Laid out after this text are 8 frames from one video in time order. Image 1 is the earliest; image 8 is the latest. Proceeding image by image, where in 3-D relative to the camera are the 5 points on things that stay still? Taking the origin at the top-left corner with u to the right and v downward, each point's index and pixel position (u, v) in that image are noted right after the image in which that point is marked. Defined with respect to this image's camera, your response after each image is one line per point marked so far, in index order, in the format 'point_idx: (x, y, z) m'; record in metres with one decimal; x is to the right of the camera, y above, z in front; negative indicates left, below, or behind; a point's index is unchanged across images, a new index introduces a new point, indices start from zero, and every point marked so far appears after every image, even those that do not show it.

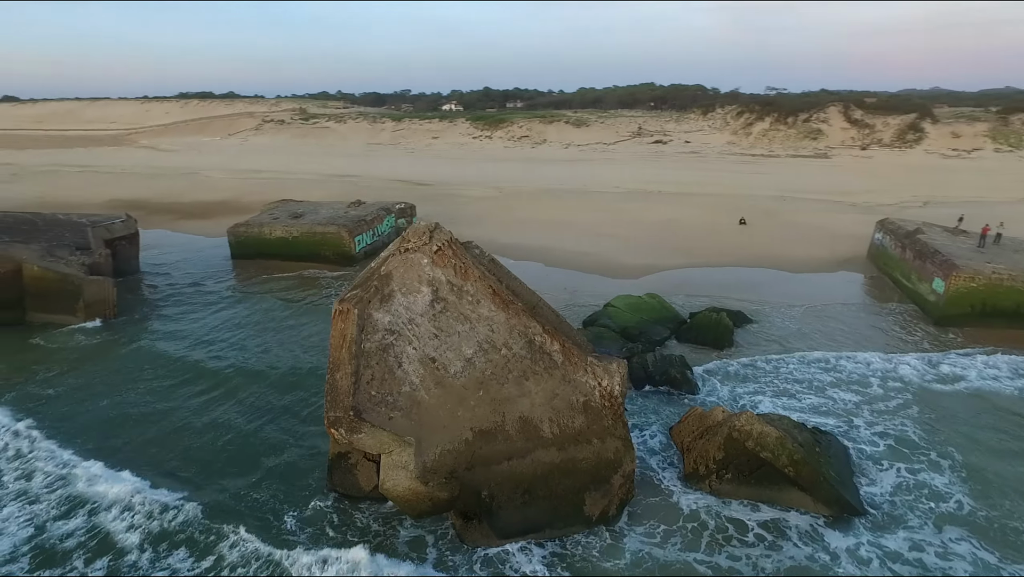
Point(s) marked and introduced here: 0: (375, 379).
0: (-1.1, -0.8, +5.1) m
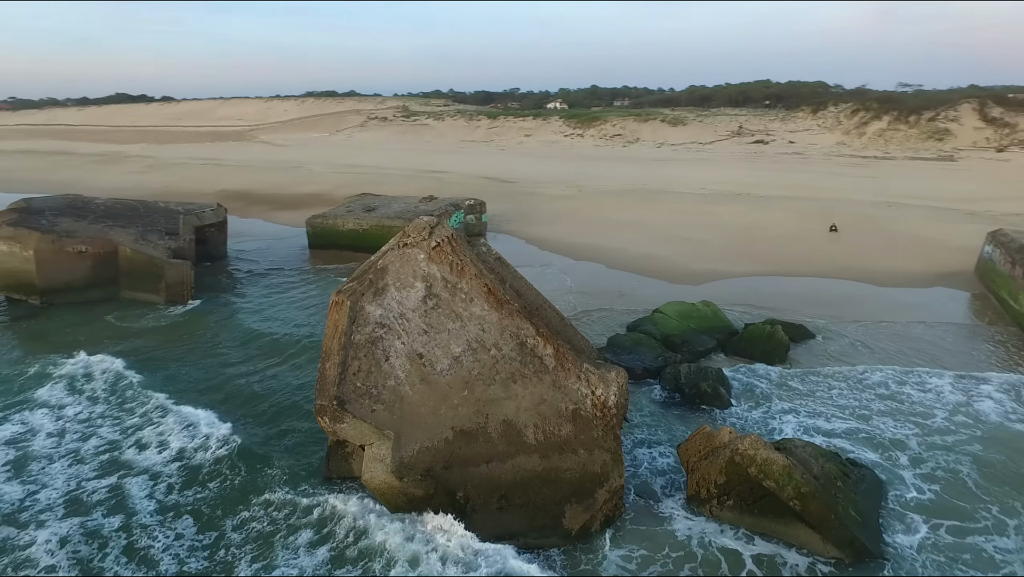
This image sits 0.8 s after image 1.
0: (-1.3, -0.7, +5.2) m
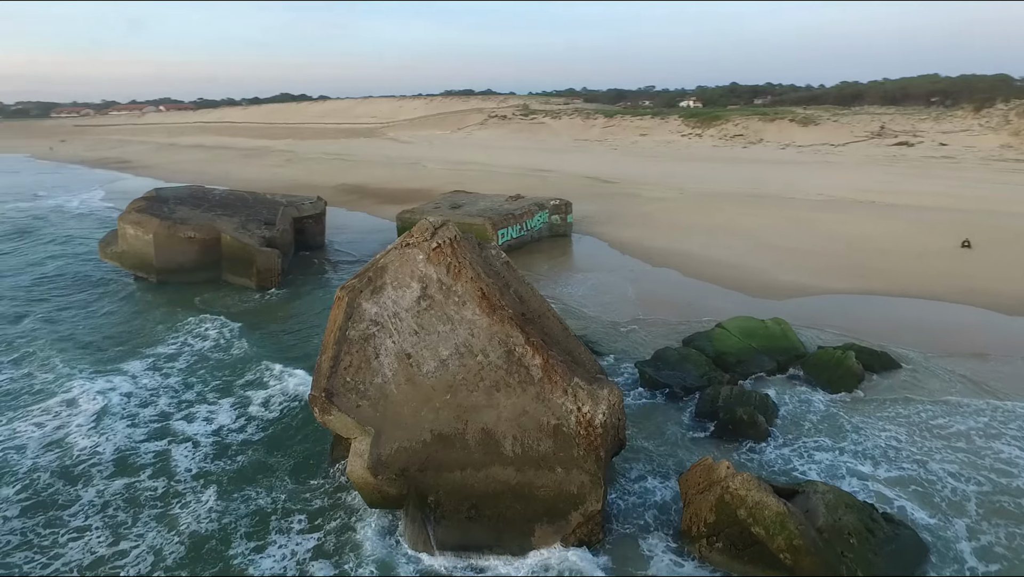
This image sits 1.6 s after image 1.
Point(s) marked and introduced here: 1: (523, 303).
0: (-1.4, -0.7, +5.3) m
1: (+0.1, -0.1, +5.6) m
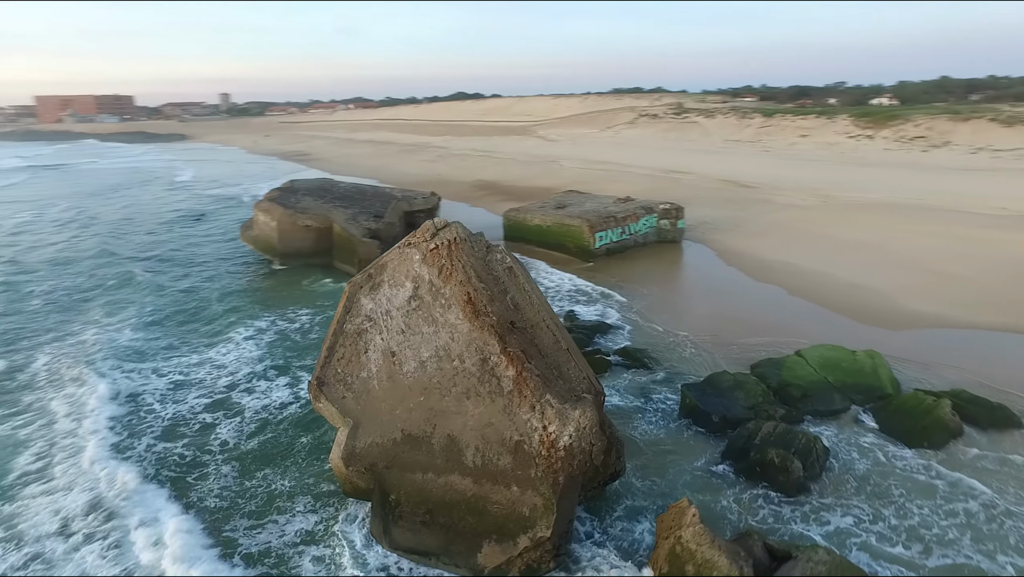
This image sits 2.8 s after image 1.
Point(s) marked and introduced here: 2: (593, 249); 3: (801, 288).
0: (-1.5, -0.6, +5.5) m
1: (0.0, -0.2, +5.4) m
2: (+1.9, +0.9, +14.0) m
3: (+5.5, 0.0, +11.5) m
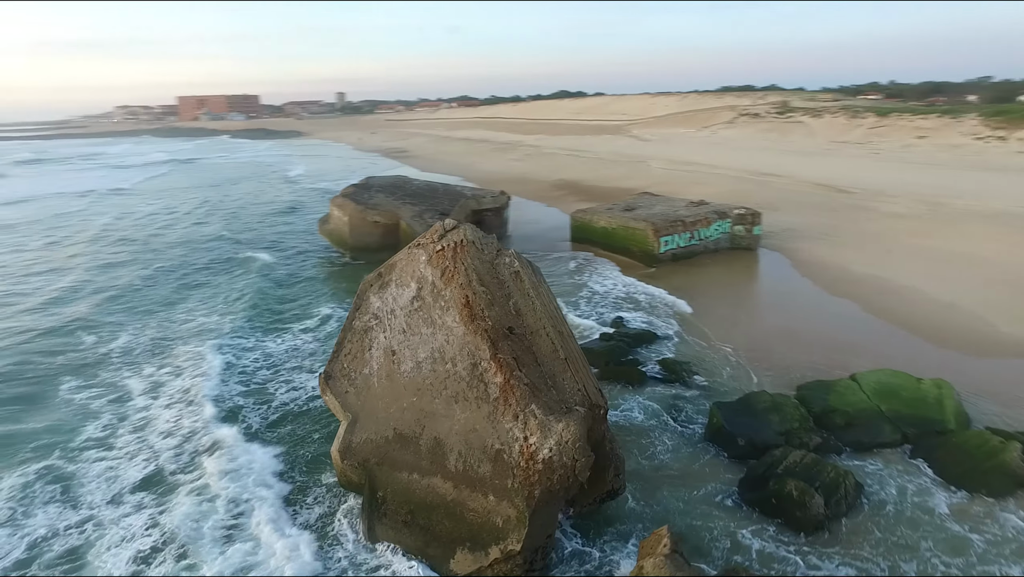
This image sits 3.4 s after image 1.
0: (-1.5, -0.6, +5.7) m
1: (+0.1, -0.3, +5.3) m
2: (+3.2, +0.8, +13.5) m
3: (+6.4, -0.3, +10.5) m
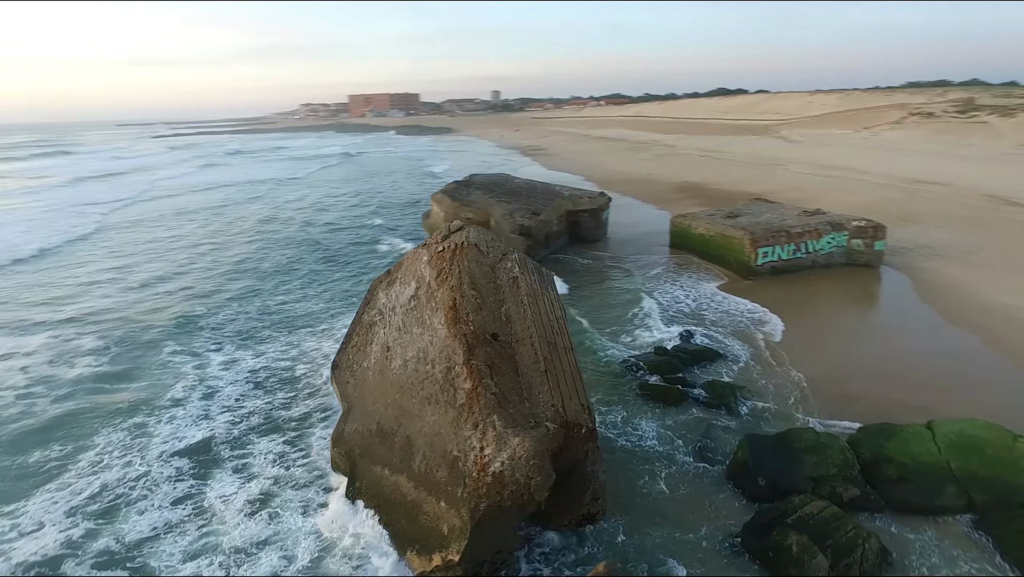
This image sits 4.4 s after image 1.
0: (-1.5, -0.6, +5.9) m
1: (0.0, -0.3, +5.2) m
2: (+4.9, +0.5, +12.4) m
3: (+7.2, -0.8, +8.8) m
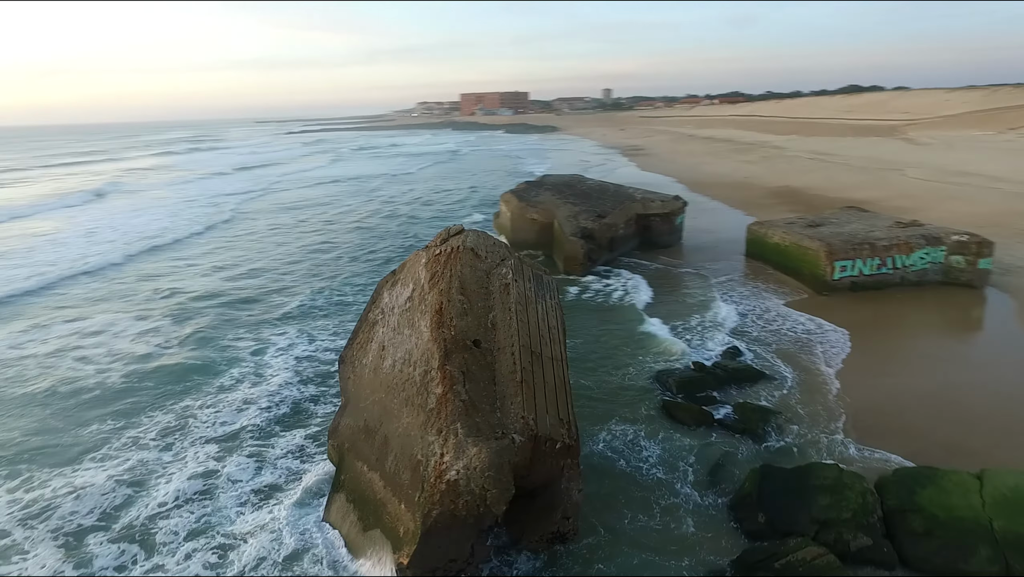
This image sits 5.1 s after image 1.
0: (-1.5, -0.5, +6.1) m
1: (-0.2, -0.4, +5.2) m
2: (+6.0, +0.2, +11.4) m
3: (+7.6, -1.2, +7.5) m
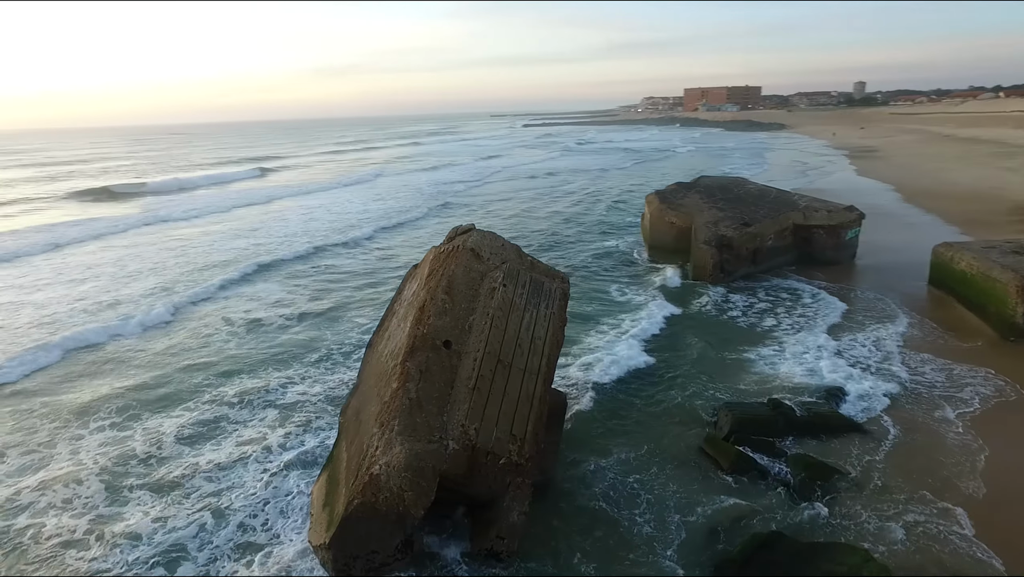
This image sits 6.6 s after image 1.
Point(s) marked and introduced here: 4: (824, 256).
0: (-1.4, -0.4, +6.4) m
1: (-0.4, -0.4, +5.1) m
2: (+7.5, -0.5, +8.9) m
3: (+7.6, -2.0, +4.8) m
4: (+6.7, +0.7, +13.3) m
